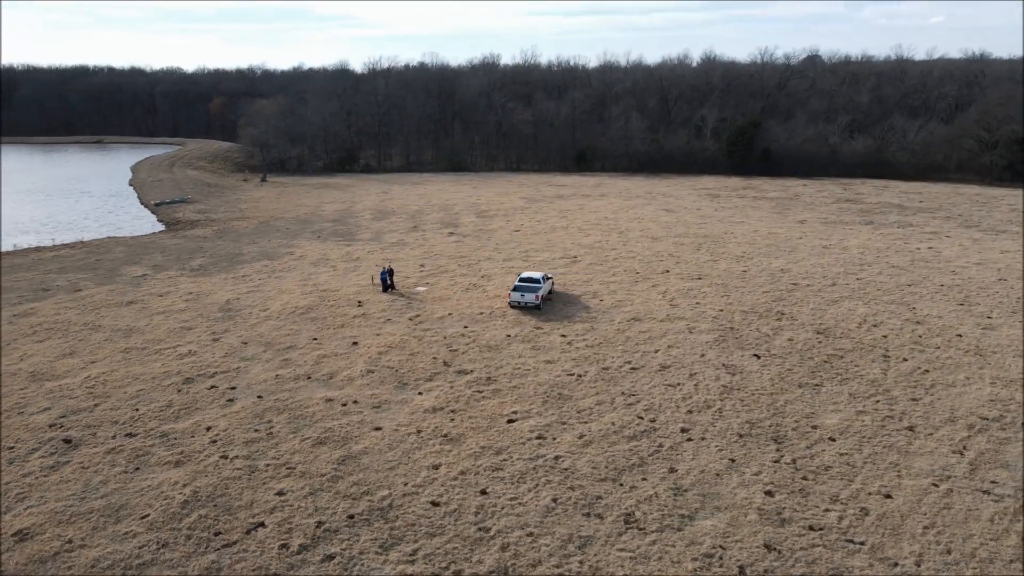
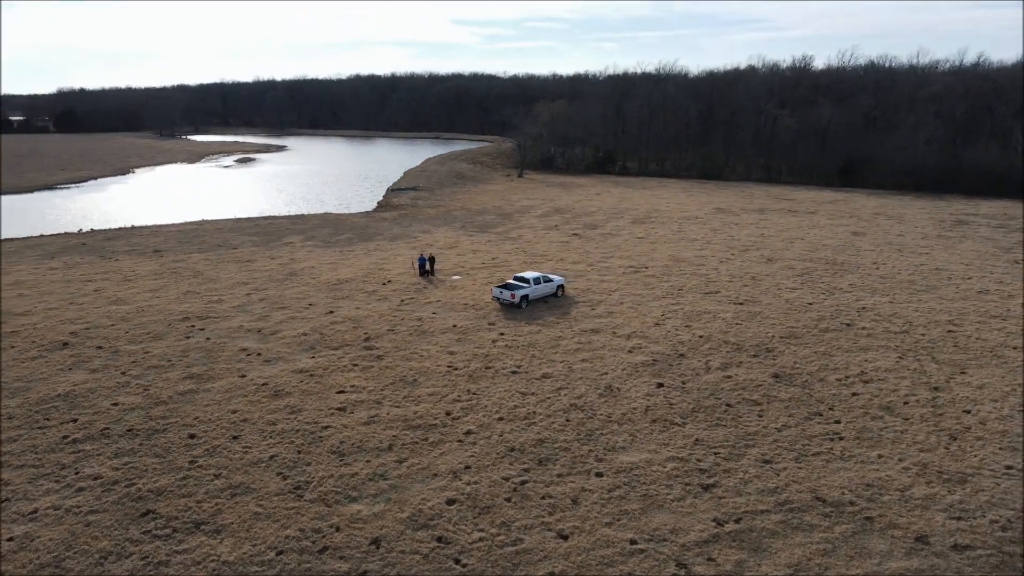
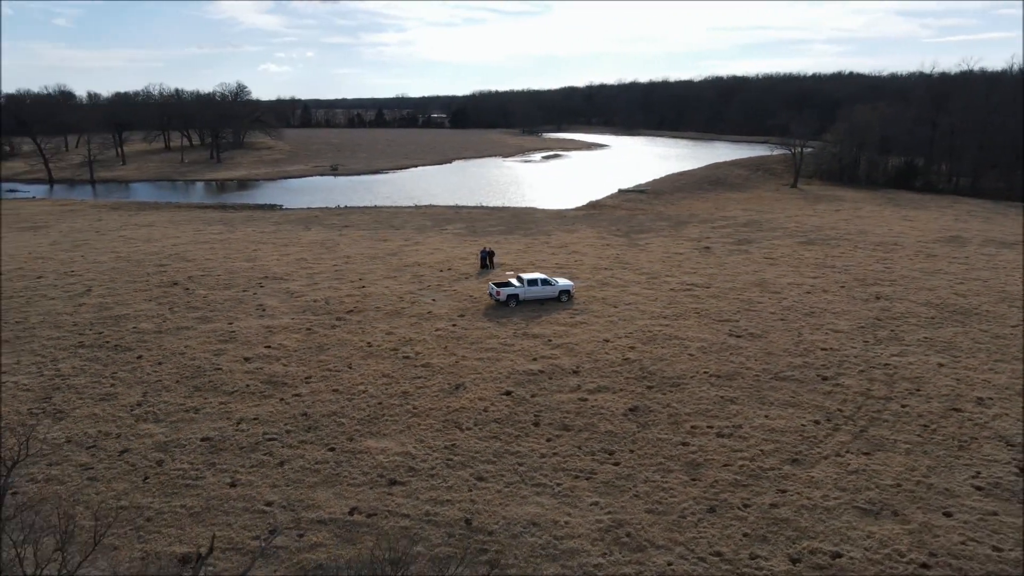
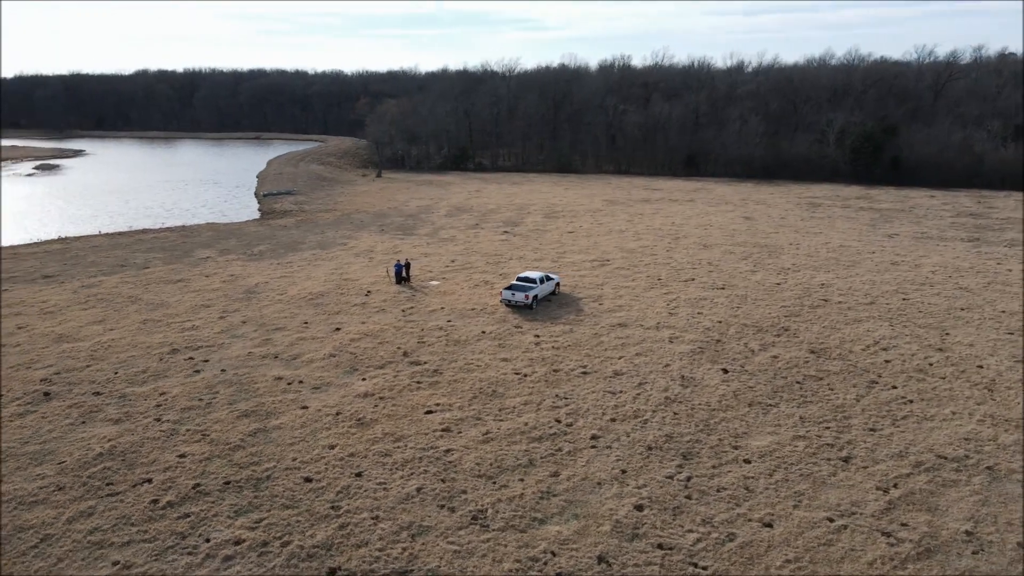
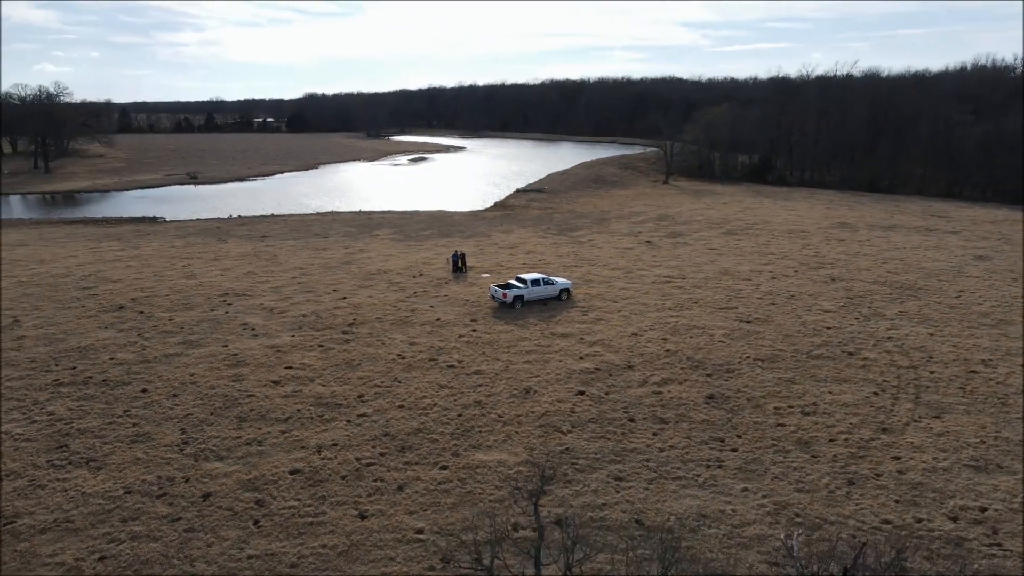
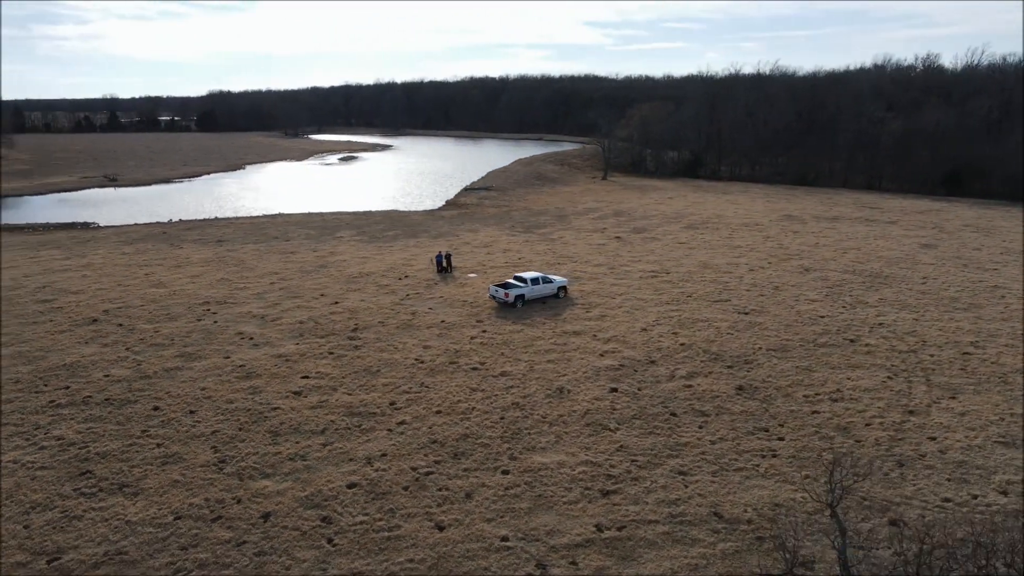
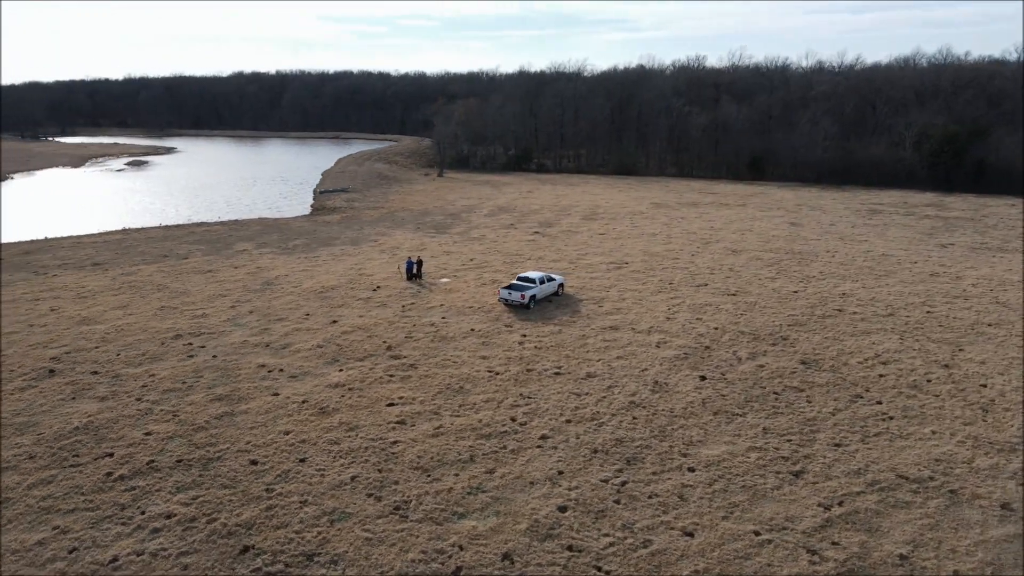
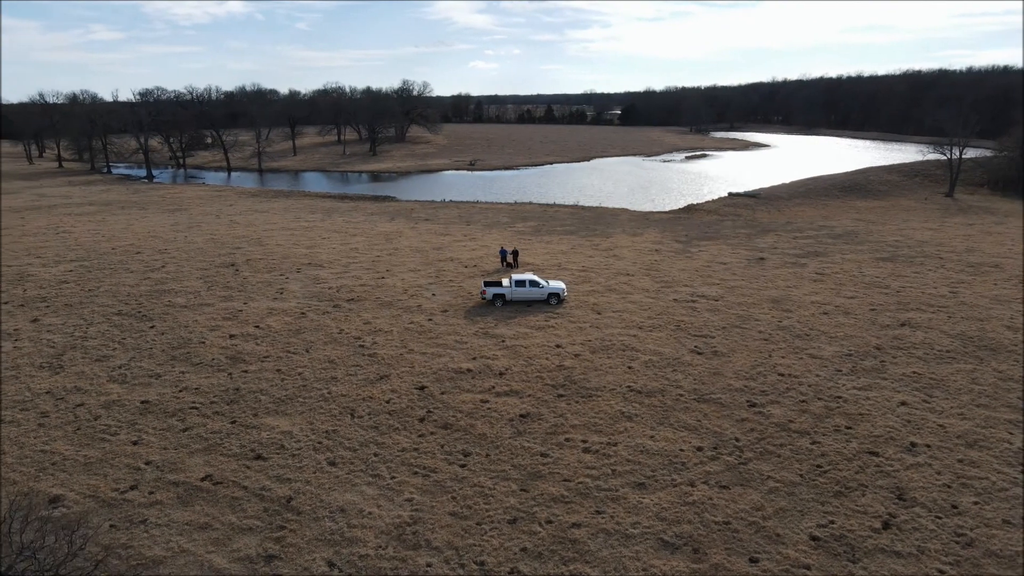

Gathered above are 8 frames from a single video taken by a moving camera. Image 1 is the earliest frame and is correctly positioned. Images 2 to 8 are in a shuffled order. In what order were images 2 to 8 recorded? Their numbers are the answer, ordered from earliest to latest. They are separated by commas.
4, 7, 2, 6, 5, 3, 8
